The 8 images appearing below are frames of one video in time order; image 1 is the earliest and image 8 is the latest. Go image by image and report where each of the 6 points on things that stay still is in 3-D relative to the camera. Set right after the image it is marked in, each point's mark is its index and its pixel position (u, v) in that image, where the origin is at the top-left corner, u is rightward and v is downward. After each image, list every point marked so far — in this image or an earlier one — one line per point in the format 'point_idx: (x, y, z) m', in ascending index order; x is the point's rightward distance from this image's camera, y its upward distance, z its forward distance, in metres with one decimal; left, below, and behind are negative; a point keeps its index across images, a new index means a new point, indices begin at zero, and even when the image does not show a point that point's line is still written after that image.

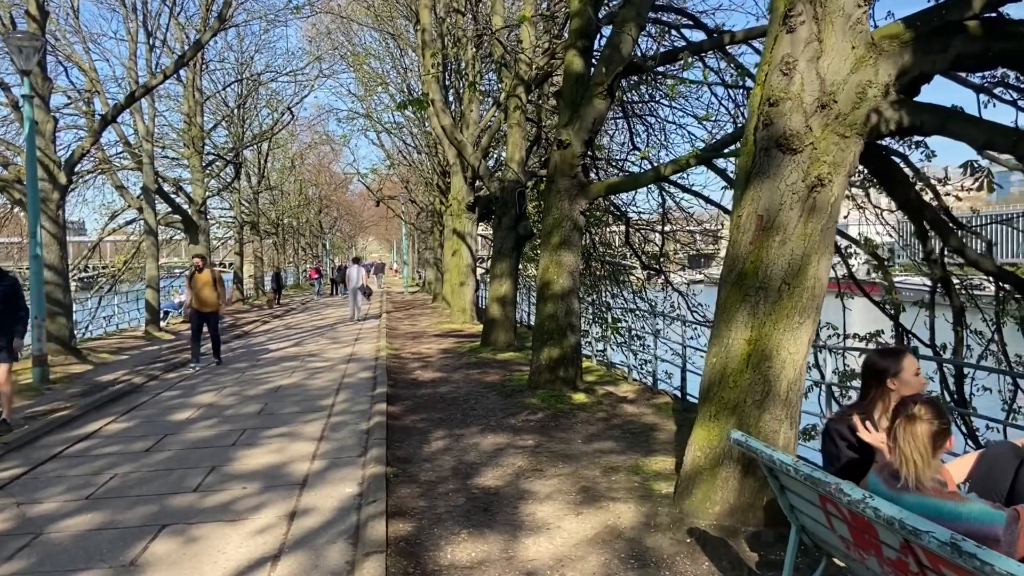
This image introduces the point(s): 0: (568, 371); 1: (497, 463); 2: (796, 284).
0: (+0.7, -1.0, +9.3) m
1: (-0.1, -1.4, +6.3) m
2: (+1.6, 0.0, +4.5) m
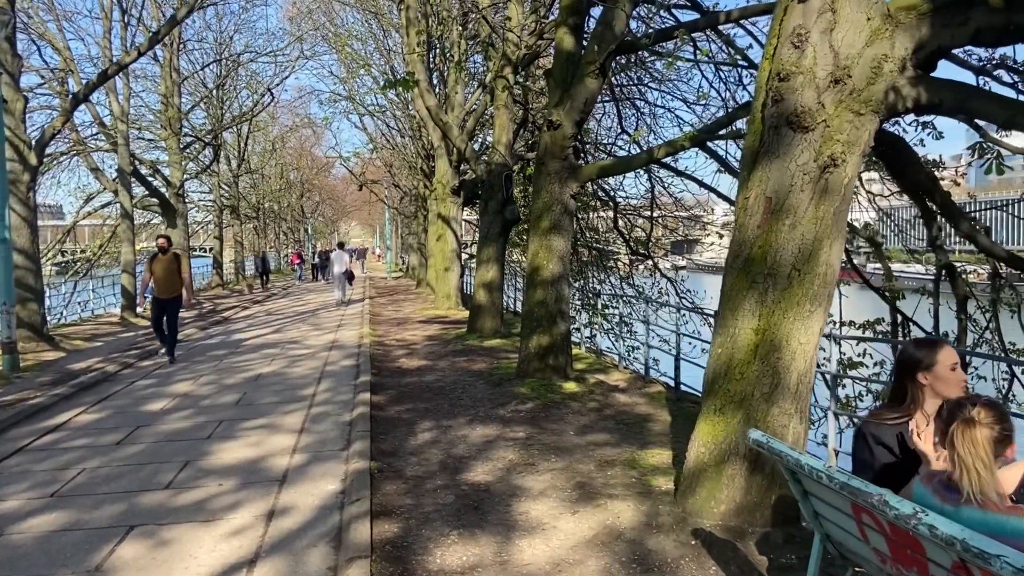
0: (+0.5, -0.8, +9.0) m
1: (-0.2, -1.3, +6.0) m
2: (+1.6, +0.1, +4.2) m
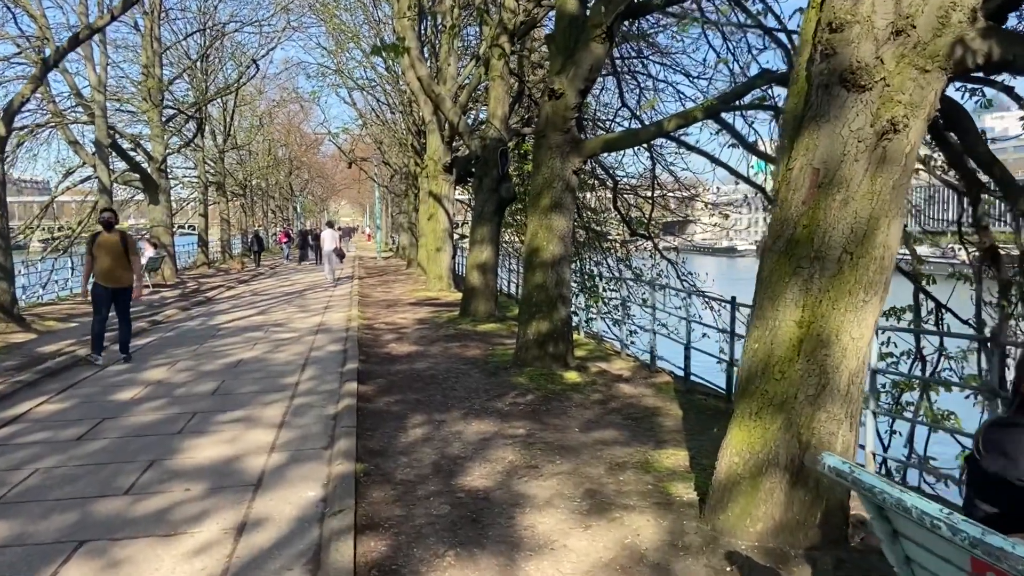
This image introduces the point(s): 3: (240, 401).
0: (+0.5, -0.6, +8.4) m
1: (-0.2, -1.2, +5.5) m
2: (+1.6, +0.2, +3.6) m
3: (-2.5, -1.1, +7.4) m
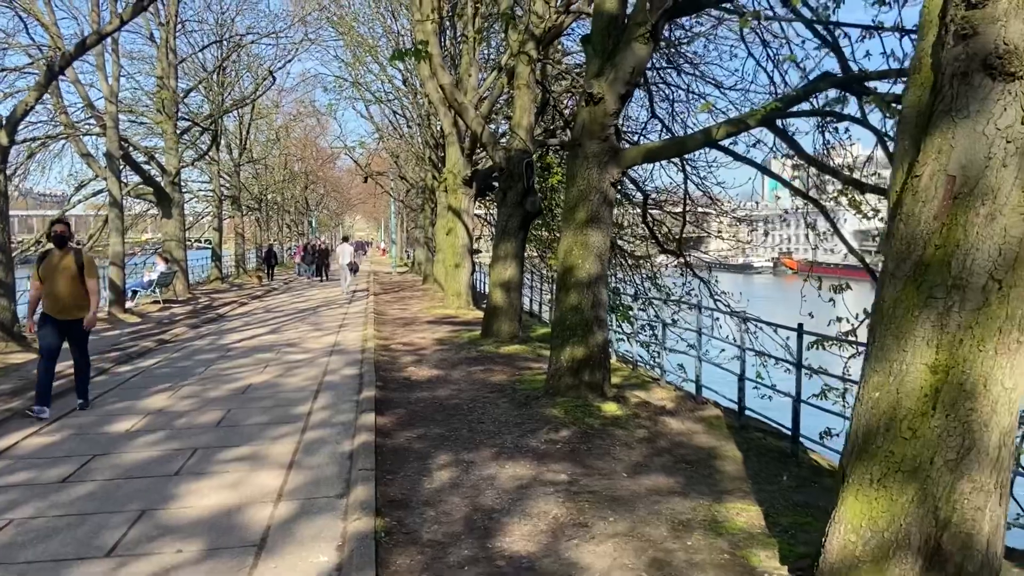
0: (+0.8, -0.8, +7.7) m
1: (+0.1, -1.3, +4.7) m
2: (+1.8, 0.0, +2.9) m
3: (-2.2, -1.2, +6.7) m
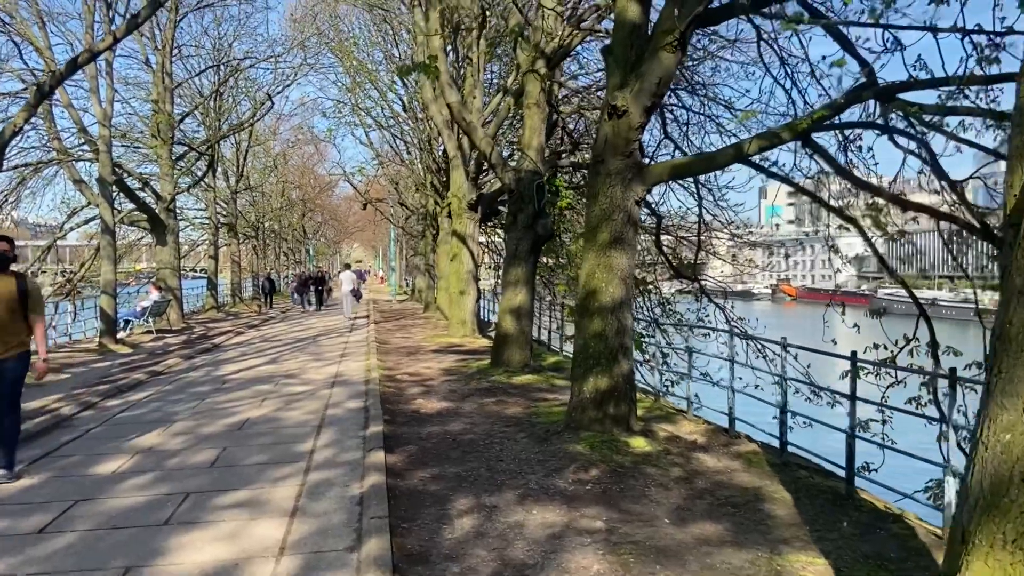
0: (+1.0, -1.1, +7.1) m
1: (+0.3, -1.4, +4.2) m
2: (+2.0, 0.0, +2.4) m
3: (-2.1, -1.5, +6.1) m
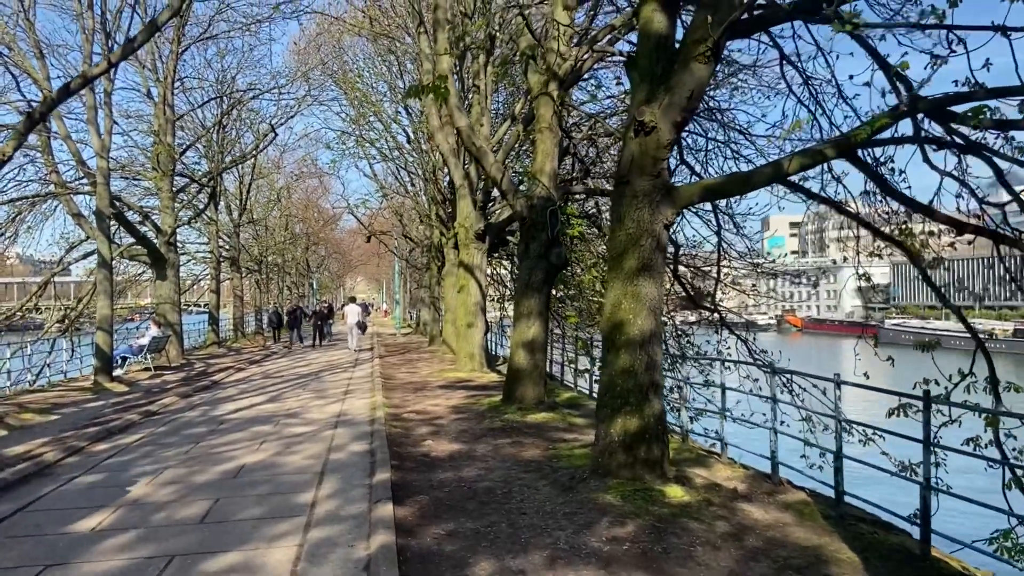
0: (+1.1, -1.3, +6.5) m
1: (+0.4, -1.6, +3.5) m
2: (+2.2, -0.1, +1.8) m
3: (-1.9, -1.7, +5.5) m
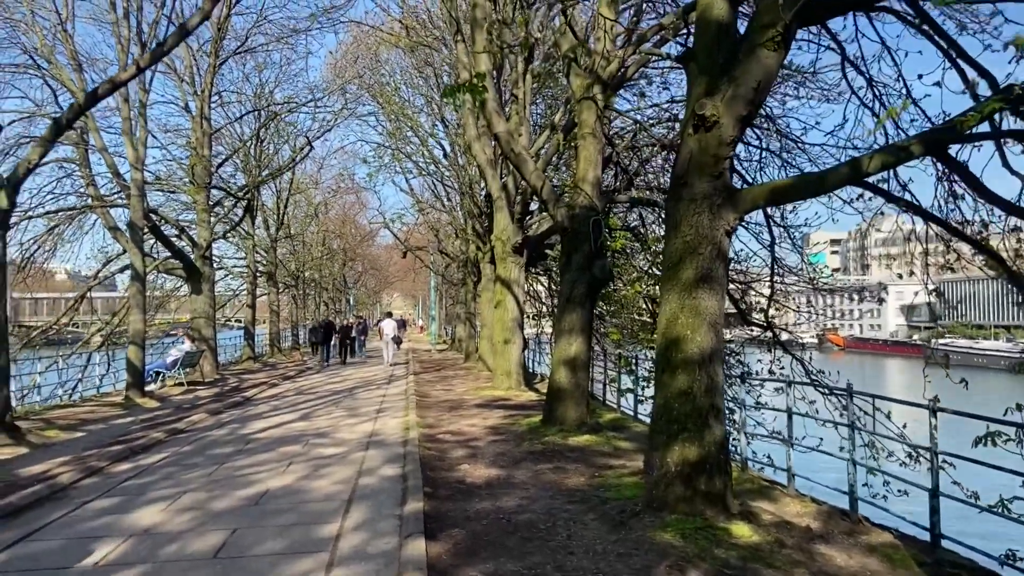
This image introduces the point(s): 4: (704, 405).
0: (+1.5, -1.4, +5.8) m
1: (+0.6, -1.6, +2.8) m
2: (+2.3, -0.1, +1.1) m
3: (-1.6, -1.8, +4.9) m
4: (+1.4, -0.9, +5.8) m
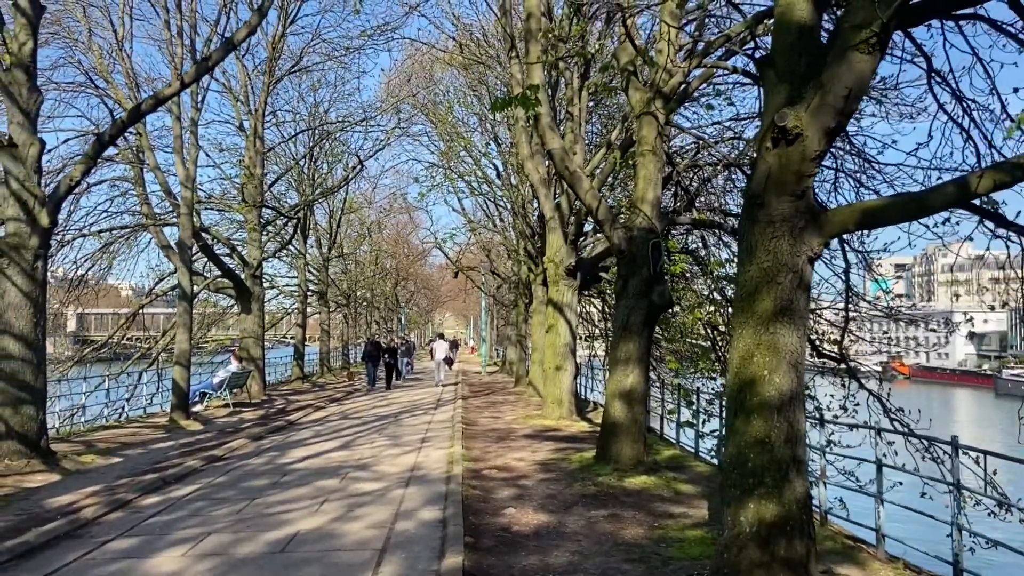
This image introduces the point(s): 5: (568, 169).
0: (+1.8, -1.7, +5.0) m
1: (+0.7, -1.8, +2.1) m
2: (+2.3, -0.2, +0.3) m
3: (-1.3, -1.9, +4.3) m
4: (+1.7, -1.1, +5.1) m
5: (+0.7, +1.5, +10.3) m
